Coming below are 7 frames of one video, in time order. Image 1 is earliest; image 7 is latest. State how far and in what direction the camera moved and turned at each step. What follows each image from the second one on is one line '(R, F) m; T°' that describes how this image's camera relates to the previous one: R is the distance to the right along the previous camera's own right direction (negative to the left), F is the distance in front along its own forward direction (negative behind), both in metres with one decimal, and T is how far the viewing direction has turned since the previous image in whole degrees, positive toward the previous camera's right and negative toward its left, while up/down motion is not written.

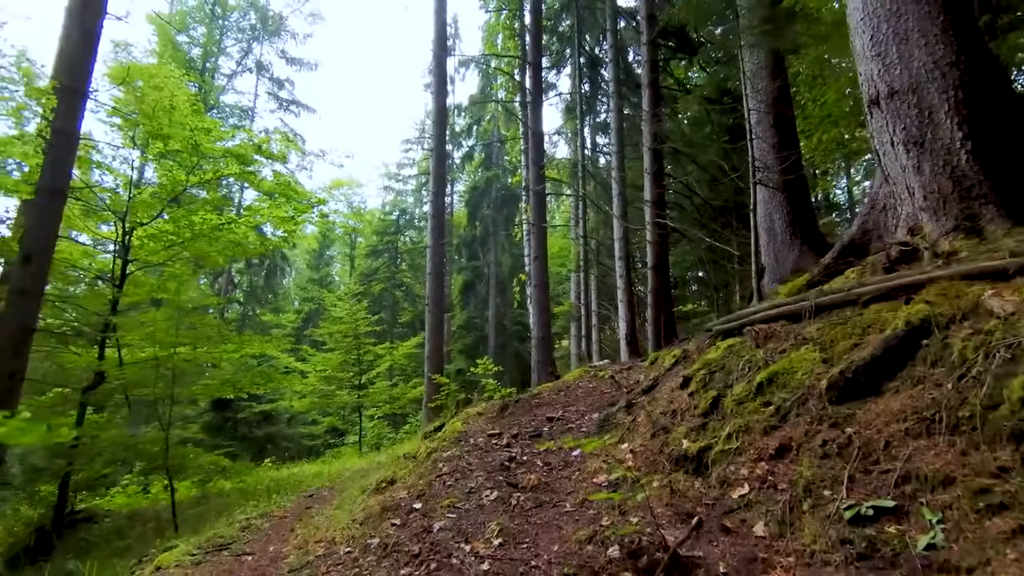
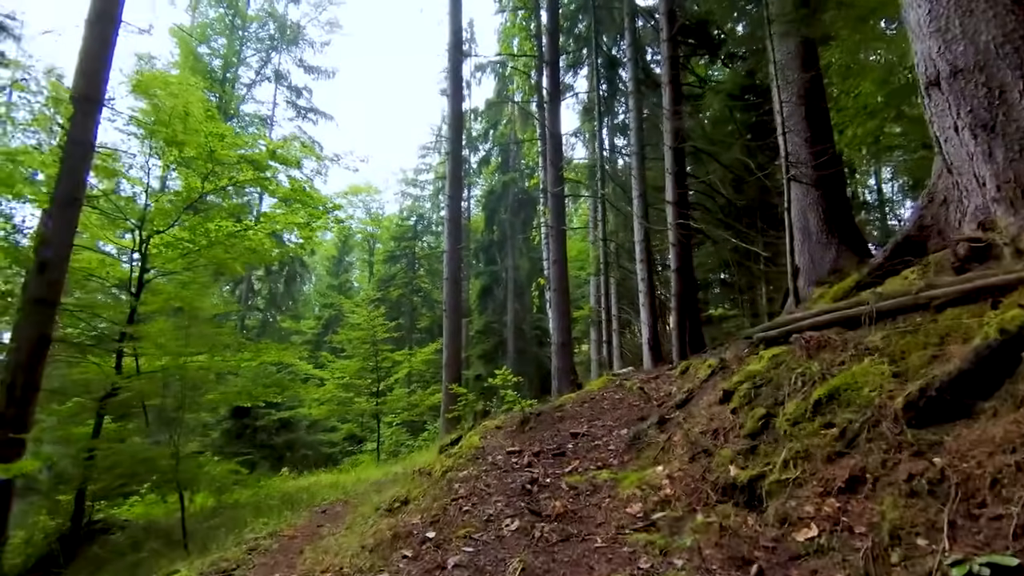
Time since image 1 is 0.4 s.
(0.0, +0.2) m; -2°
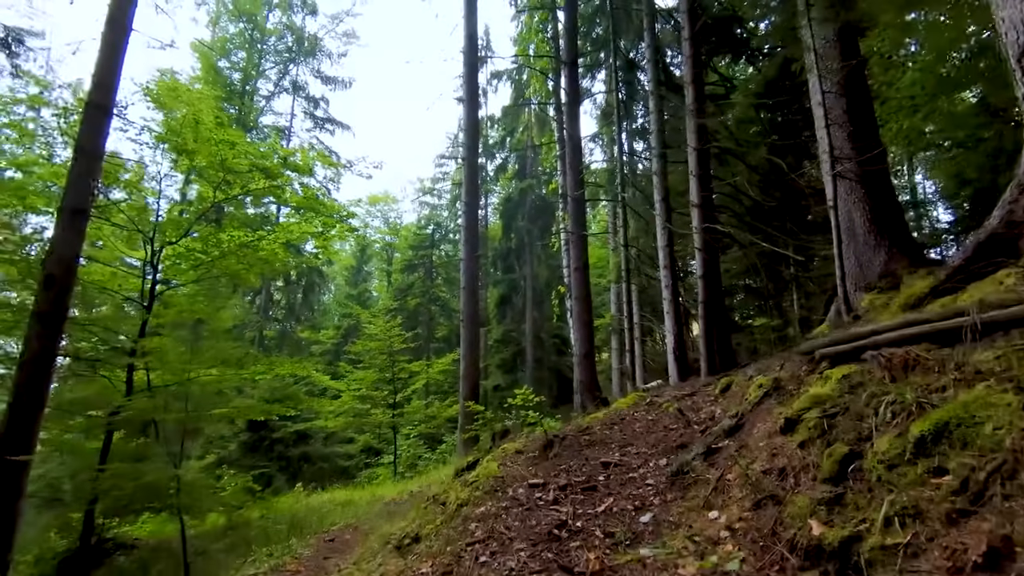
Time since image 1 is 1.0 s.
(0.0, +0.3) m; -2°
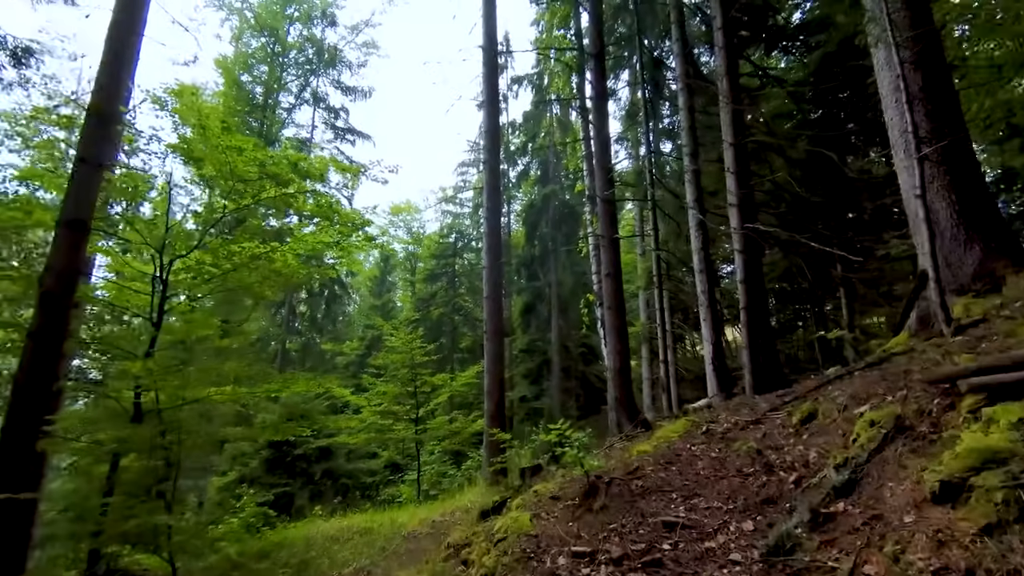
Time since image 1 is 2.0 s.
(0.0, +0.5) m; -2°
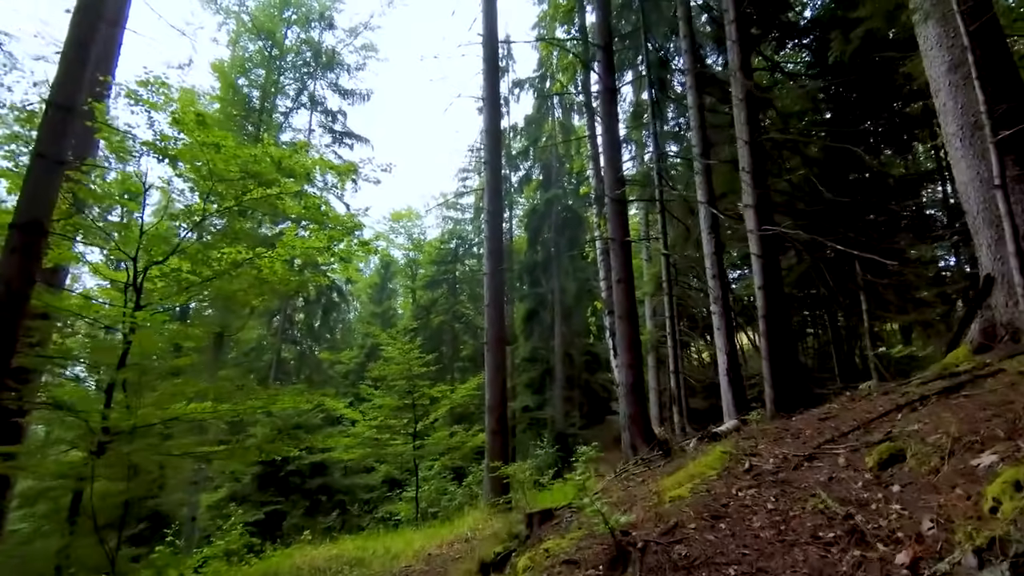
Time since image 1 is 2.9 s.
(0.0, +0.6) m; 0°
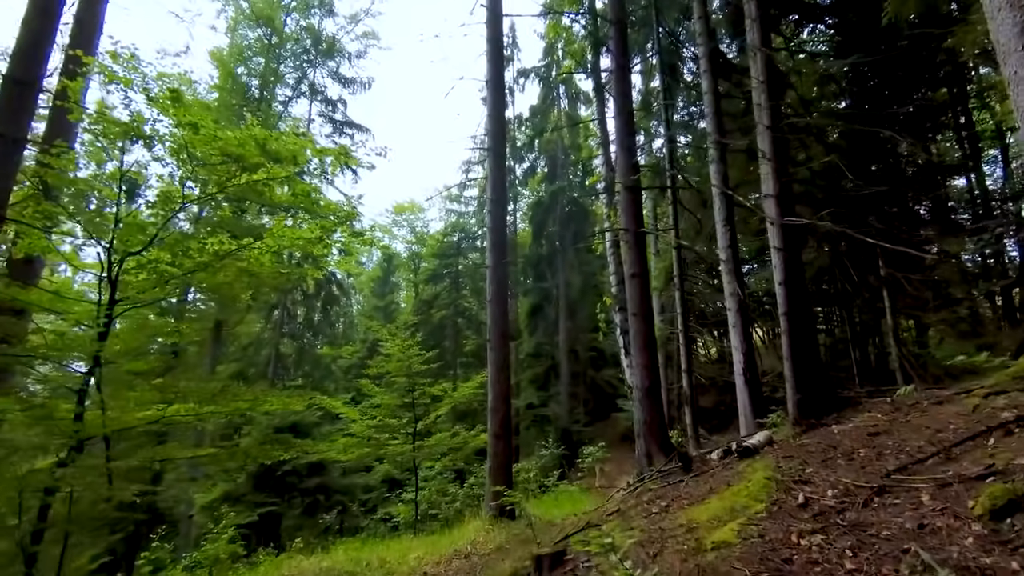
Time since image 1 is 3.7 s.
(0.0, +0.5) m; 0°
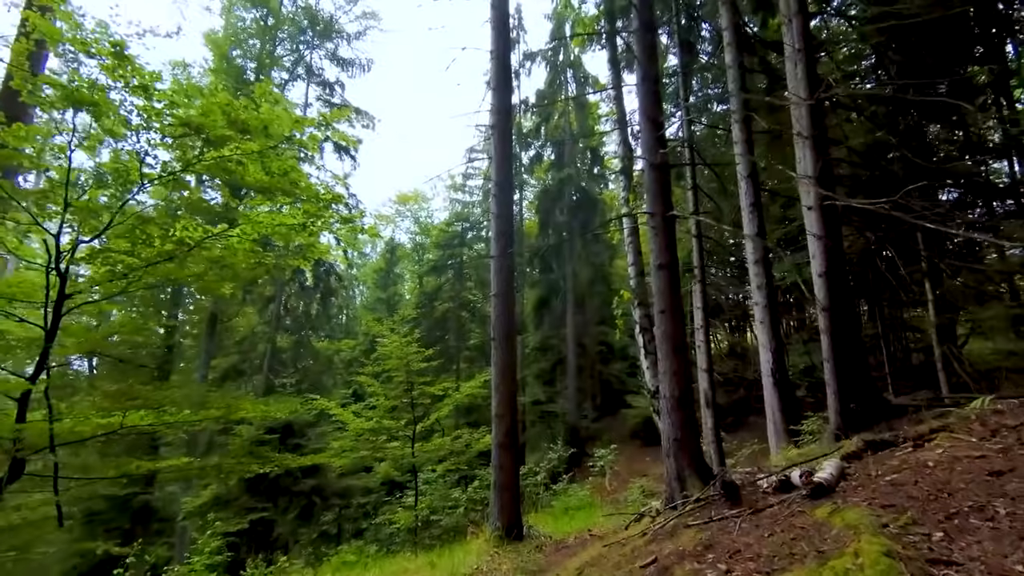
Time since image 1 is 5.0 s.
(0.0, +0.8) m; -1°
